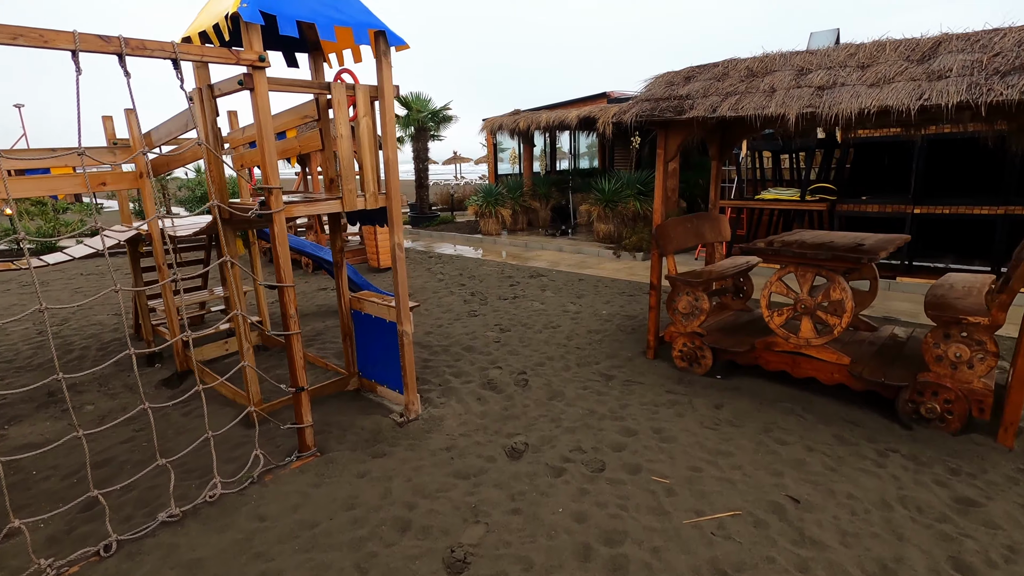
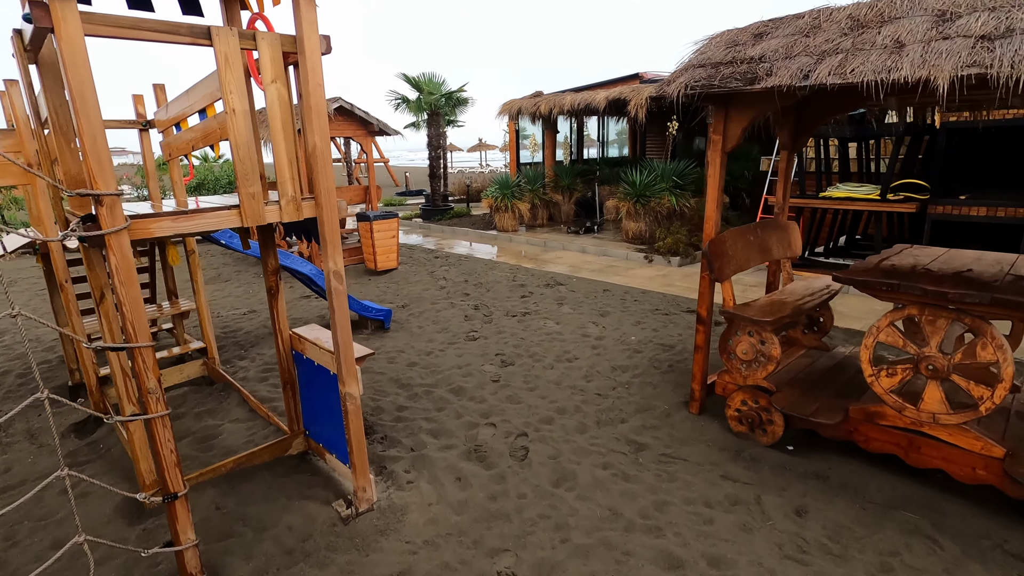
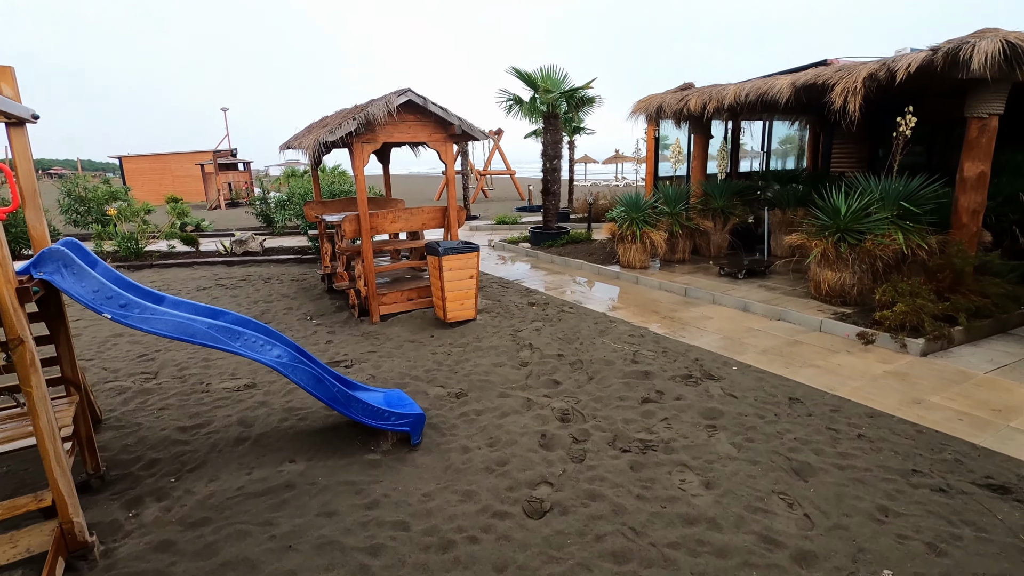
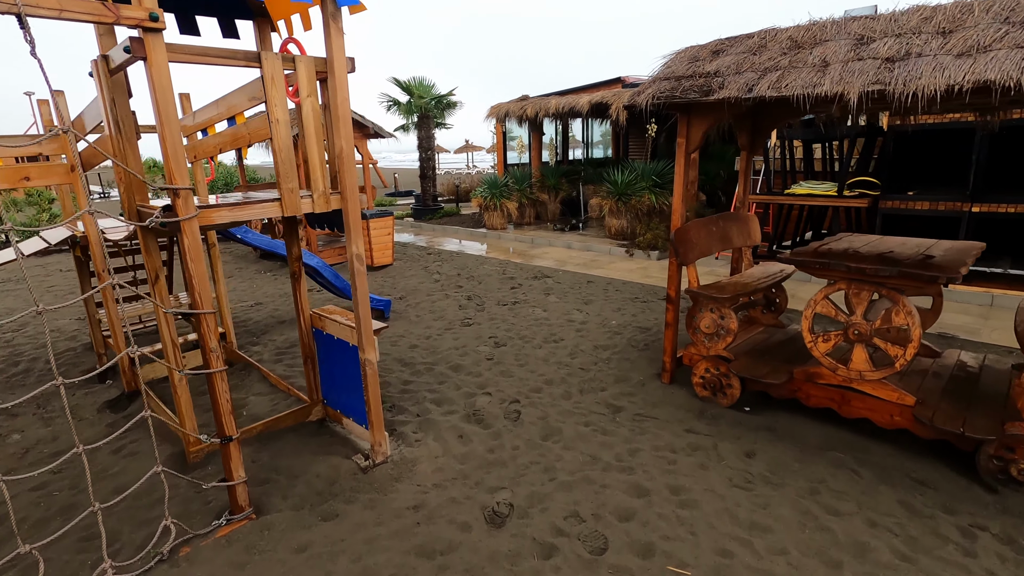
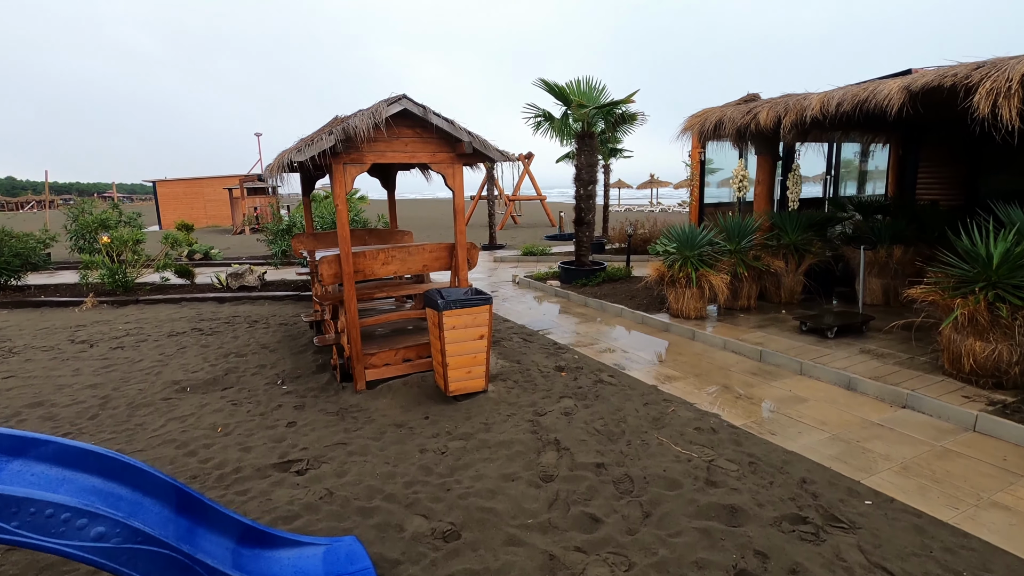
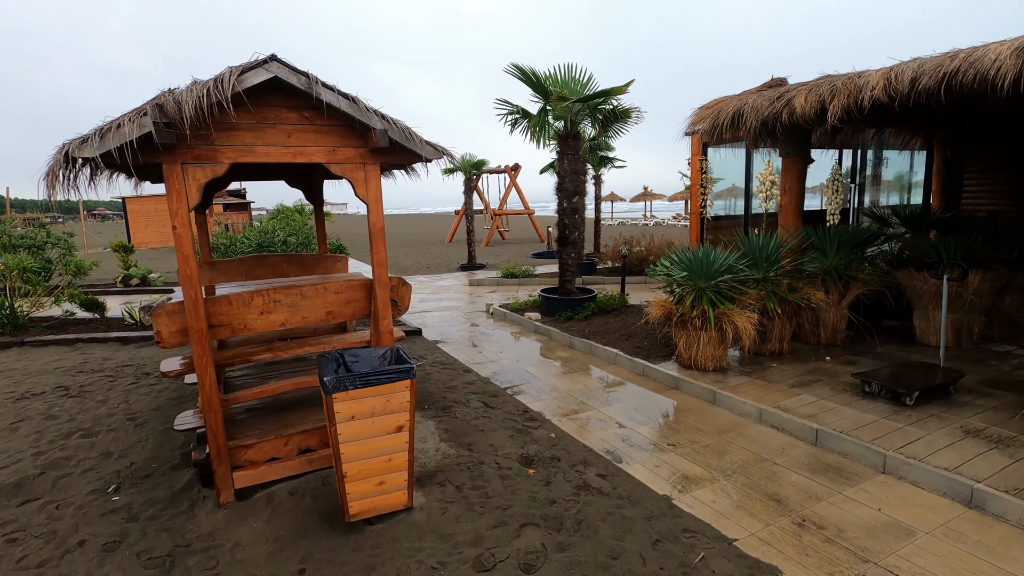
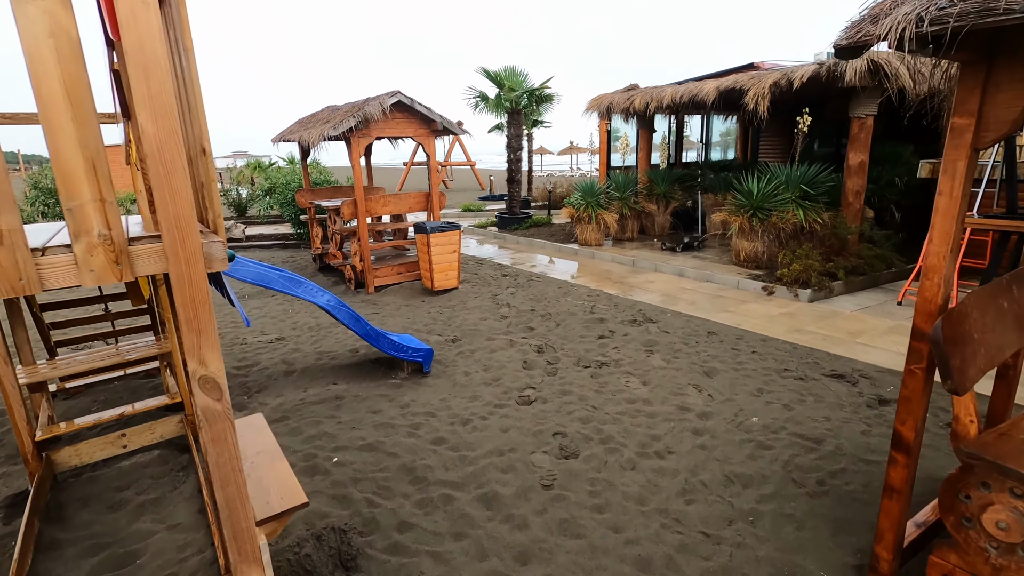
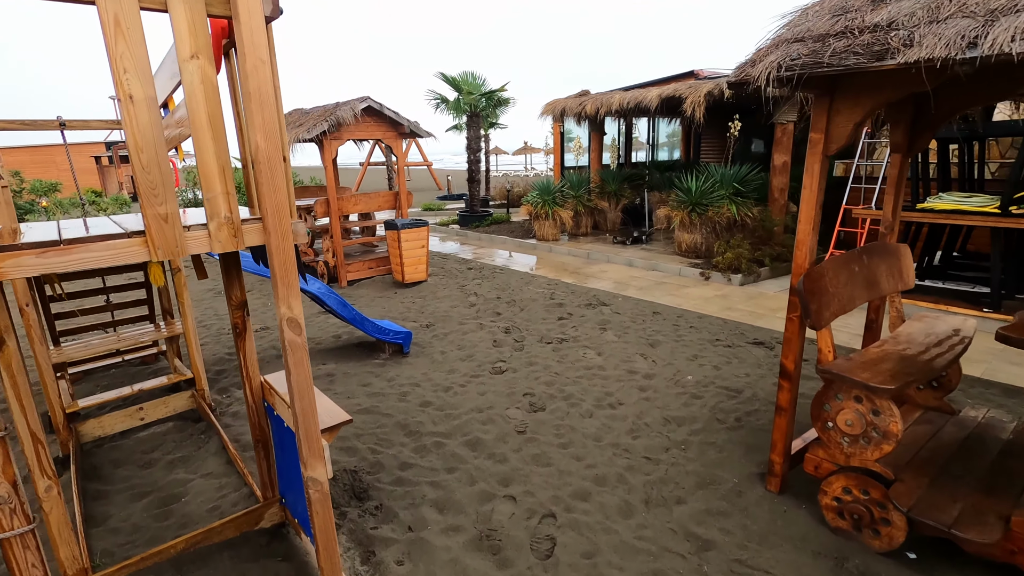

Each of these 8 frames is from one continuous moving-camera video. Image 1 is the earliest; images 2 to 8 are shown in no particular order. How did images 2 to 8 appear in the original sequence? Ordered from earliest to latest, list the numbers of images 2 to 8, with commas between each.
4, 2, 8, 7, 3, 5, 6
